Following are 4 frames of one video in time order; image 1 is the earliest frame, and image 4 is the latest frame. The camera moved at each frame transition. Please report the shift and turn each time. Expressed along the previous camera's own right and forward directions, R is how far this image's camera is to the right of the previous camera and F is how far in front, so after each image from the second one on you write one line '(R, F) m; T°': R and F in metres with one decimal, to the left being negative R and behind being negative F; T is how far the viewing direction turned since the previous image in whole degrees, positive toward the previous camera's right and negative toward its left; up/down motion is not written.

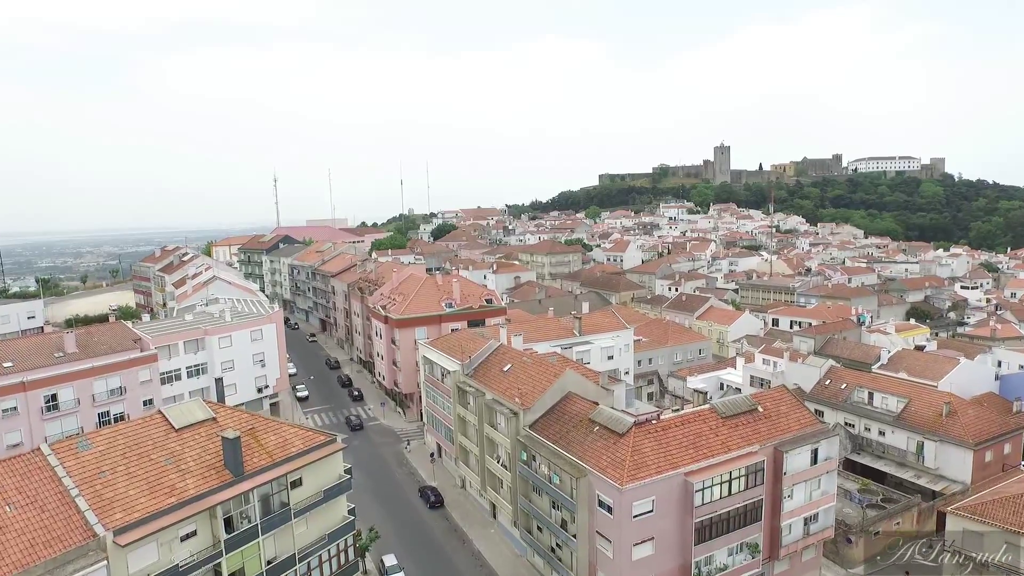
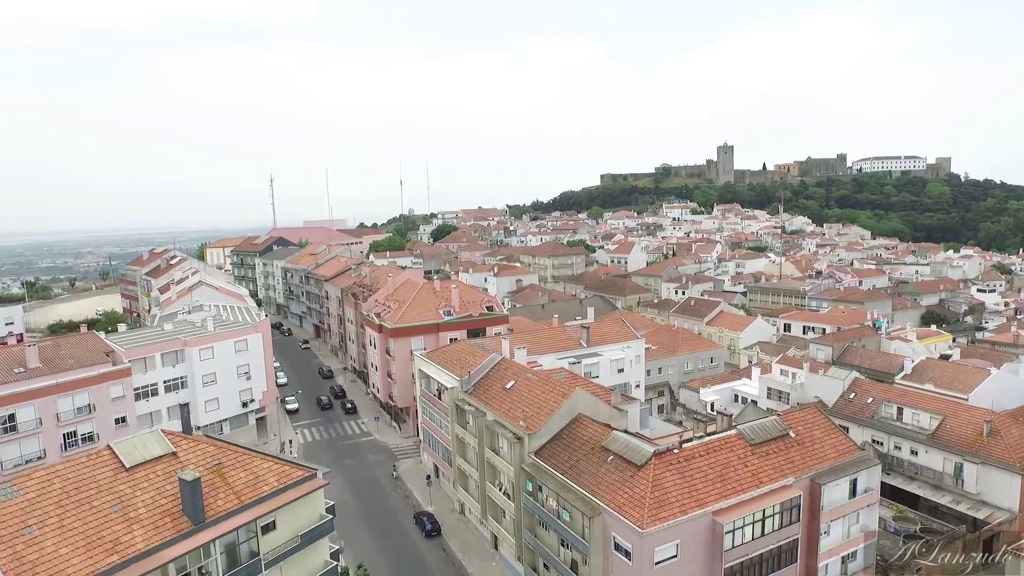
(-0.1, +2.7) m; 0°
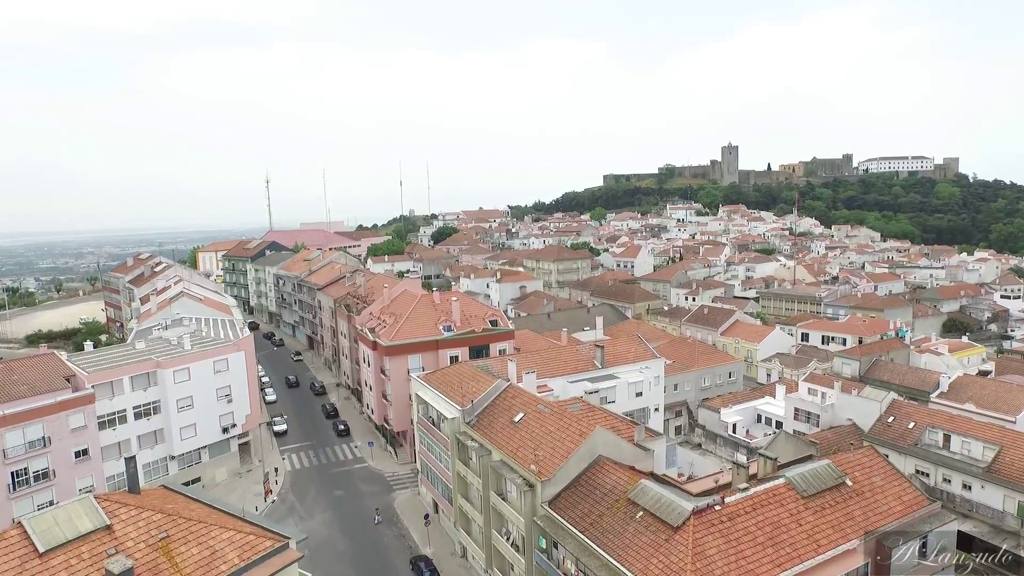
(-0.3, +3.4) m; 0°
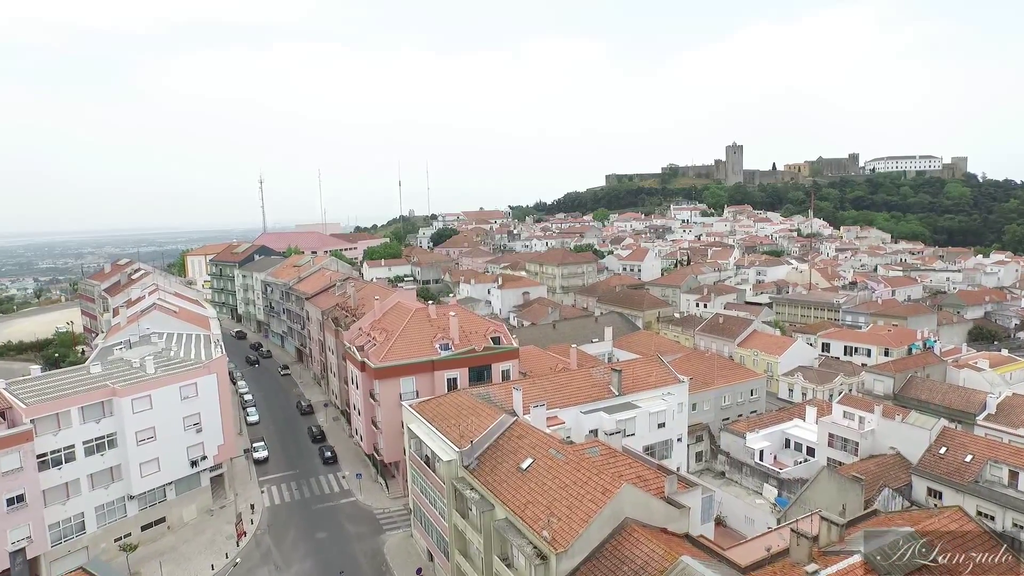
(-0.2, +3.9) m; 0°
